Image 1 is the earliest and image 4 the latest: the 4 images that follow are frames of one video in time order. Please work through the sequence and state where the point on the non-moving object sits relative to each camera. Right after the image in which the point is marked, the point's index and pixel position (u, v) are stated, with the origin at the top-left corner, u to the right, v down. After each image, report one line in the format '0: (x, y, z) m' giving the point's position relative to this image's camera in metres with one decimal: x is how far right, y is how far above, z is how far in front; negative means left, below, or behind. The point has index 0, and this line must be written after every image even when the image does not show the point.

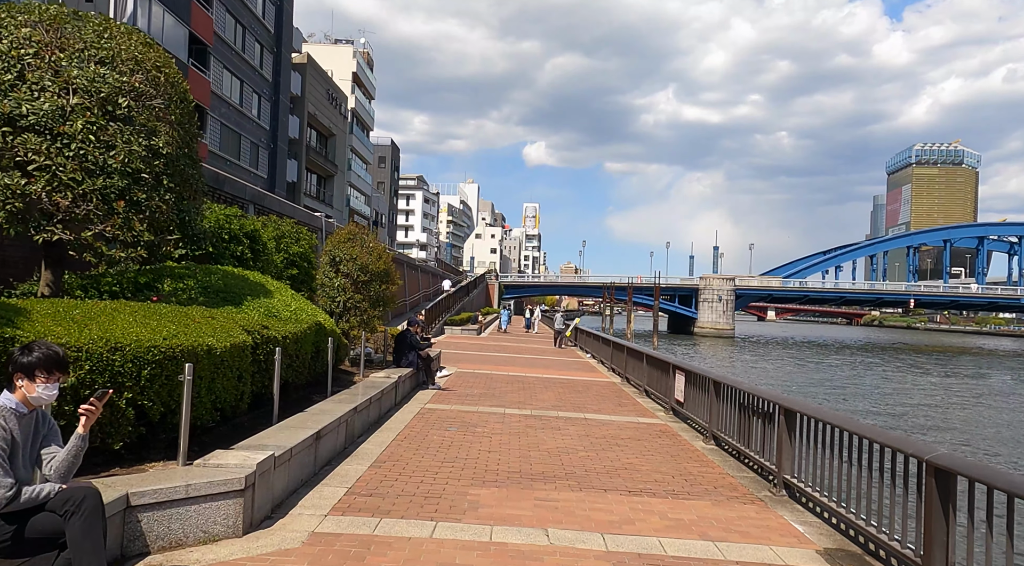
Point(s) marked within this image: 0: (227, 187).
0: (-6.1, +2.1, +15.3) m
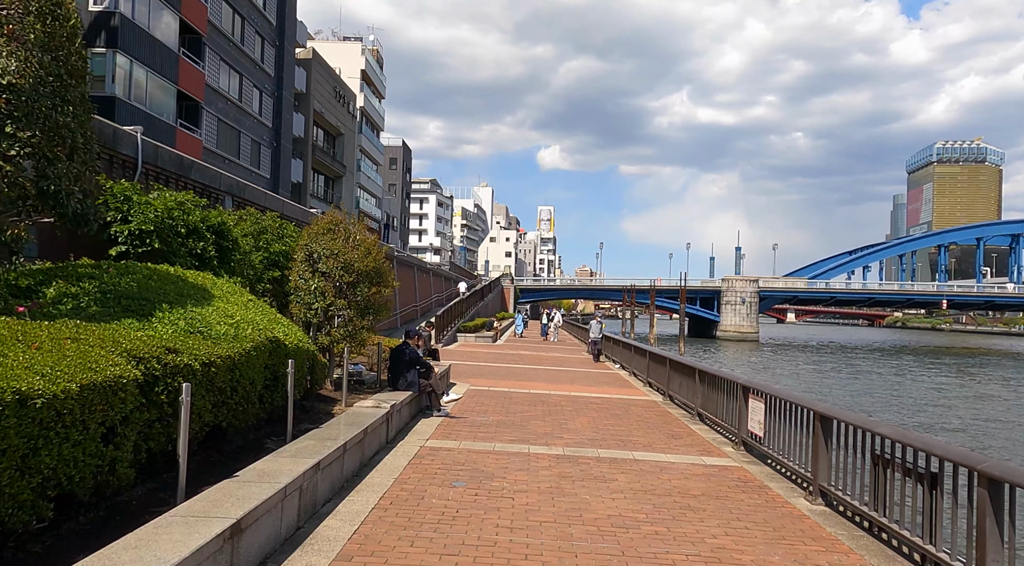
0: (-5.7, +2.0, +12.9) m
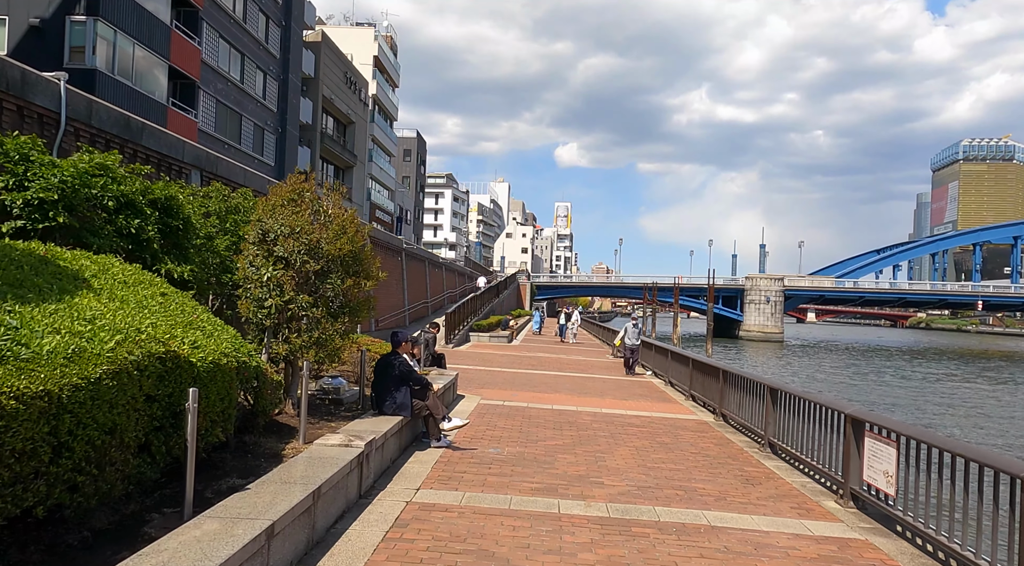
0: (-5.4, +2.1, +10.6) m
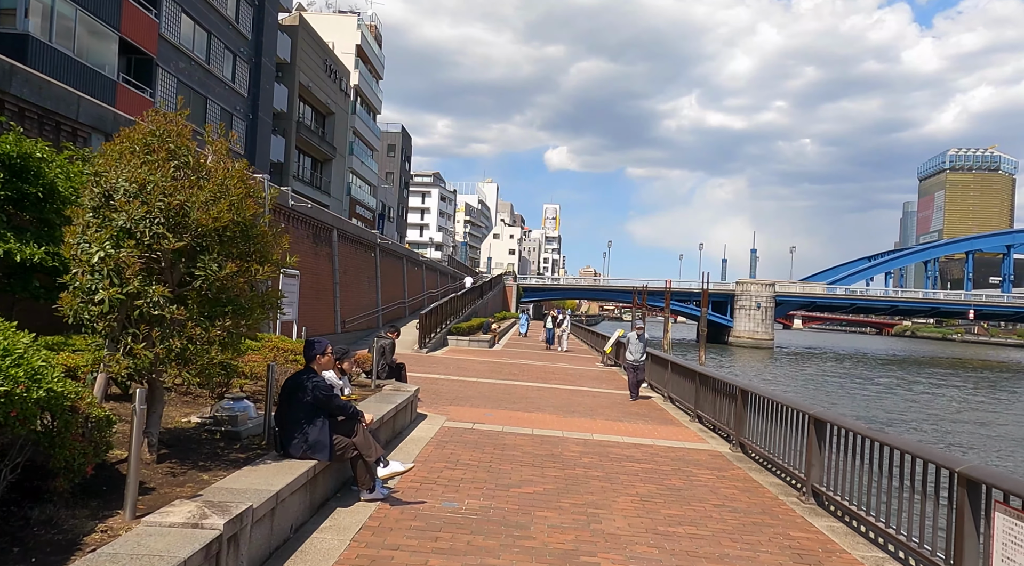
0: (-5.7, +2.3, +8.2) m
